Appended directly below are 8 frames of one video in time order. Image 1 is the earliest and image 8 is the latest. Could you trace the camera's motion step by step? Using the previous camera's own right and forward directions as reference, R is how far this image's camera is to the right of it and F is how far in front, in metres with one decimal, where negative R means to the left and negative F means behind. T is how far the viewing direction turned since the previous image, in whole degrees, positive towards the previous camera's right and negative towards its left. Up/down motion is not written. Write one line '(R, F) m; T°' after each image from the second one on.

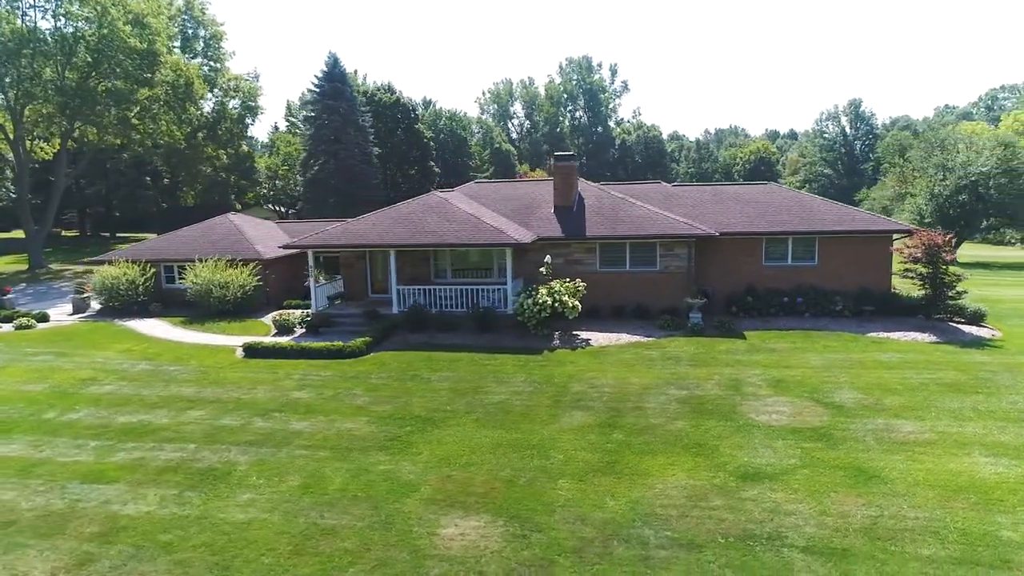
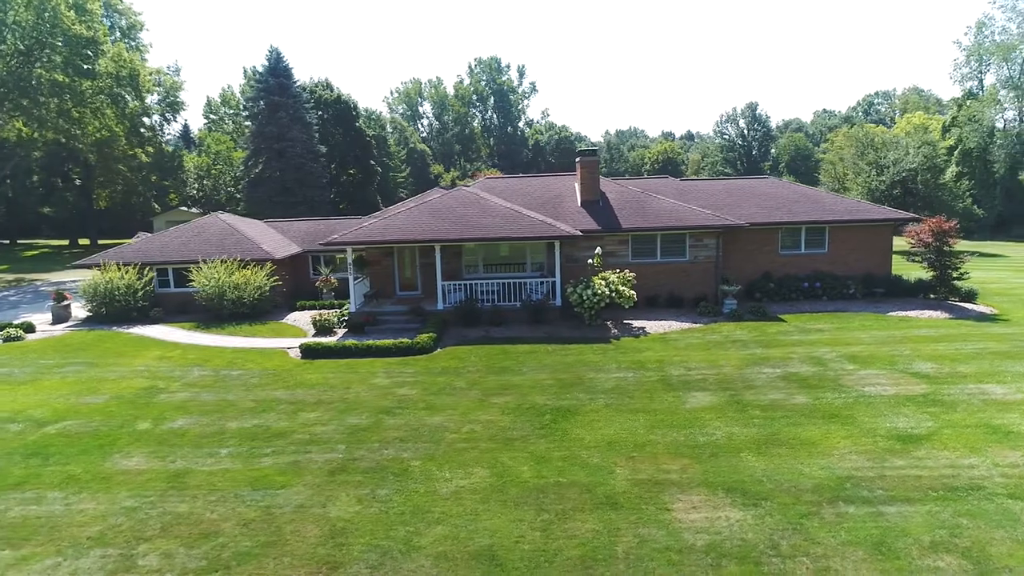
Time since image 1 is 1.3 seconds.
(-4.5, +0.2) m; +9°
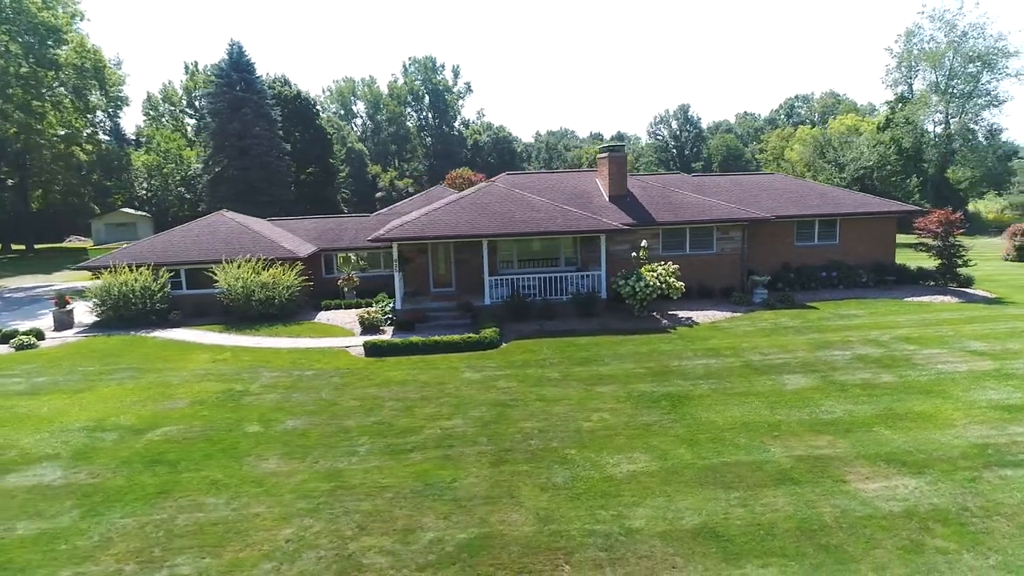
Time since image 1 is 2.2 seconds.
(-3.7, +0.1) m; +7°
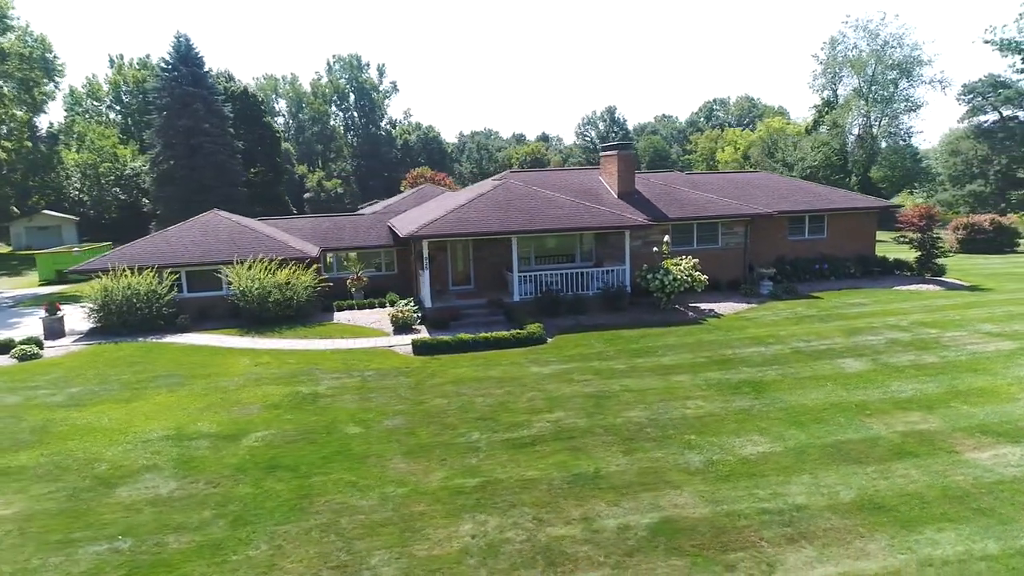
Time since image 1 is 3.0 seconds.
(-3.3, +0.1) m; +7°
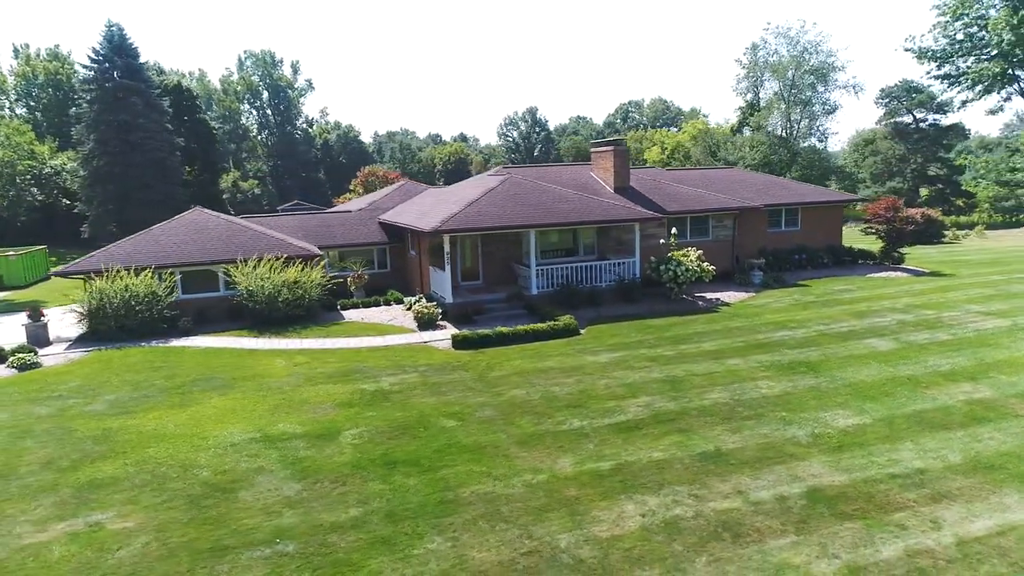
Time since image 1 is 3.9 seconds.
(-3.2, +0.1) m; +8°
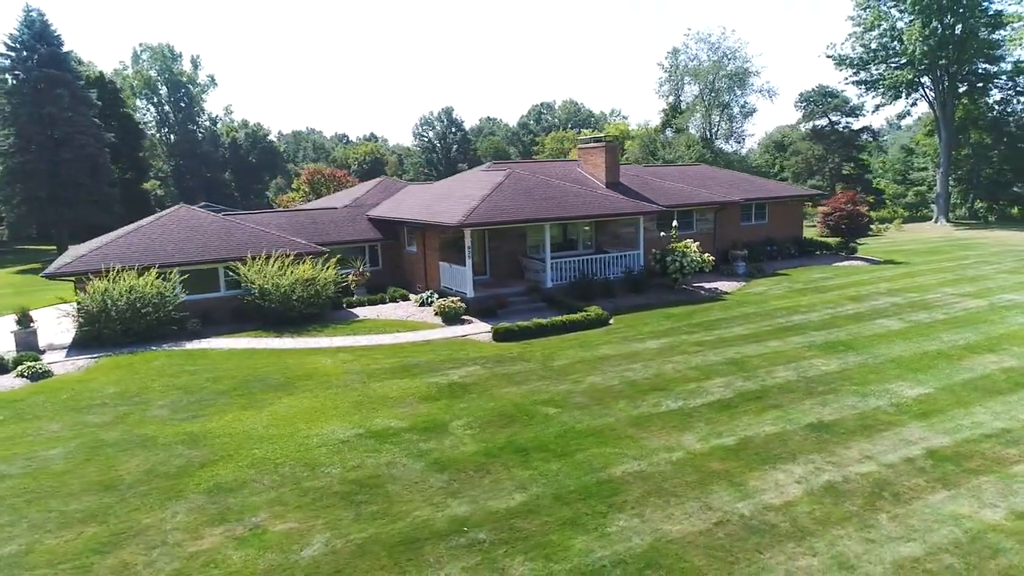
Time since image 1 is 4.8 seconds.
(-3.4, +0.1) m; +8°
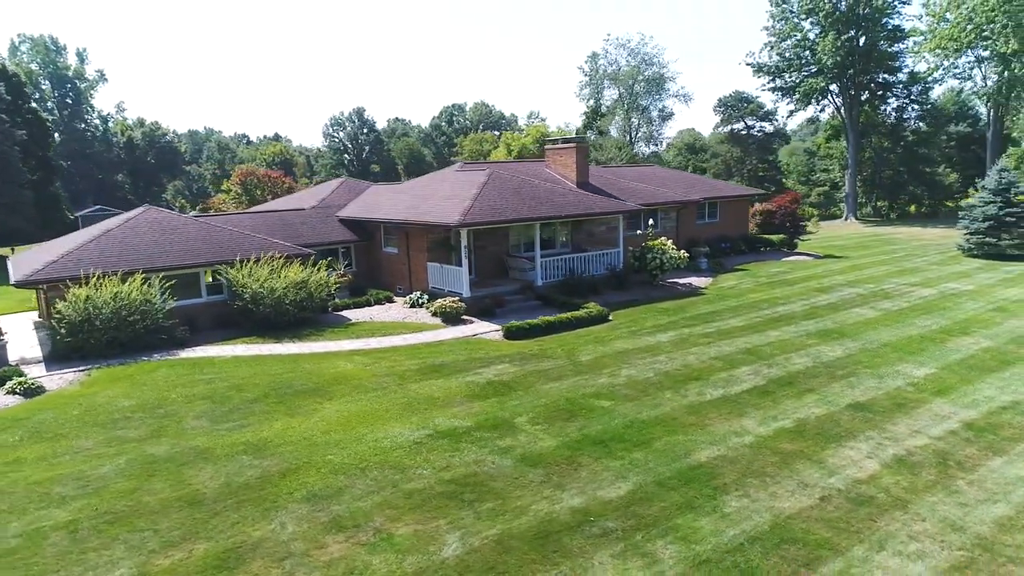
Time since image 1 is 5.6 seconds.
(-2.6, +0.1) m; +8°
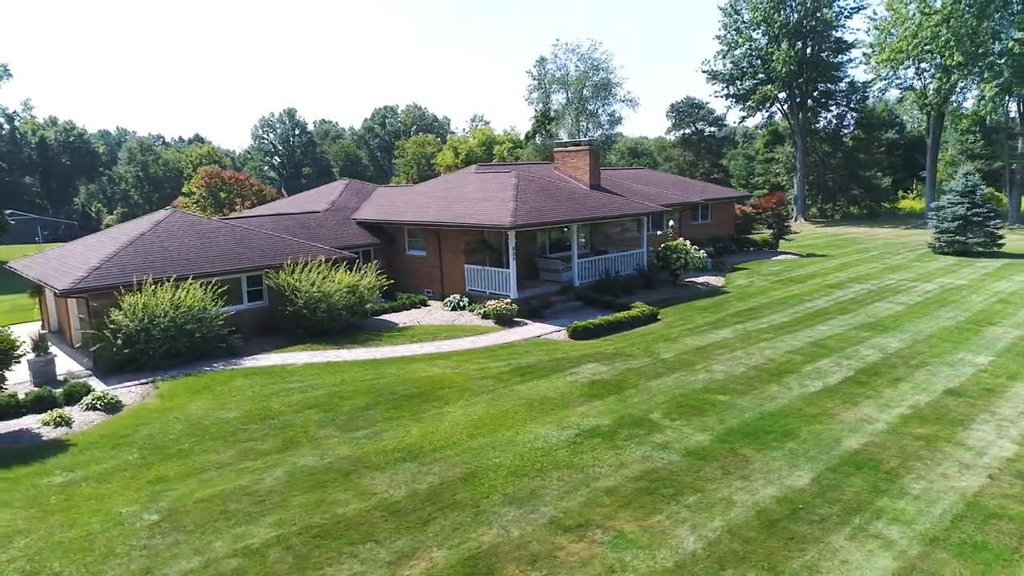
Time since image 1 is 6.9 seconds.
(-3.6, +0.1) m; +7°
